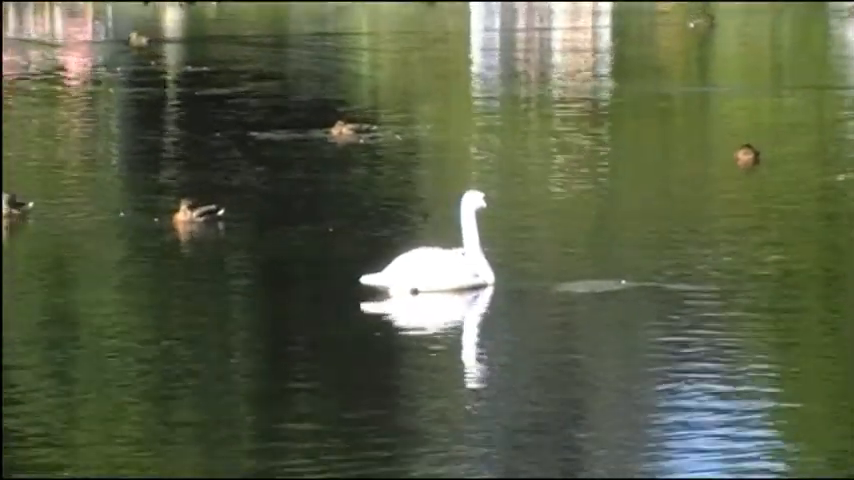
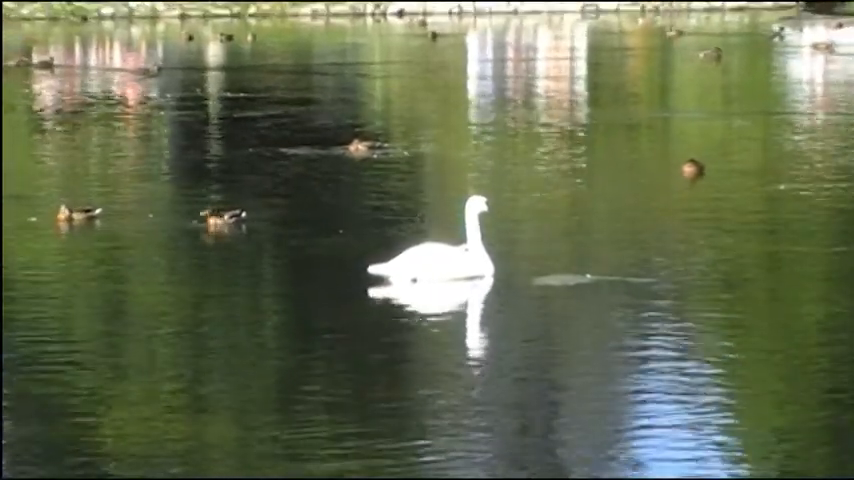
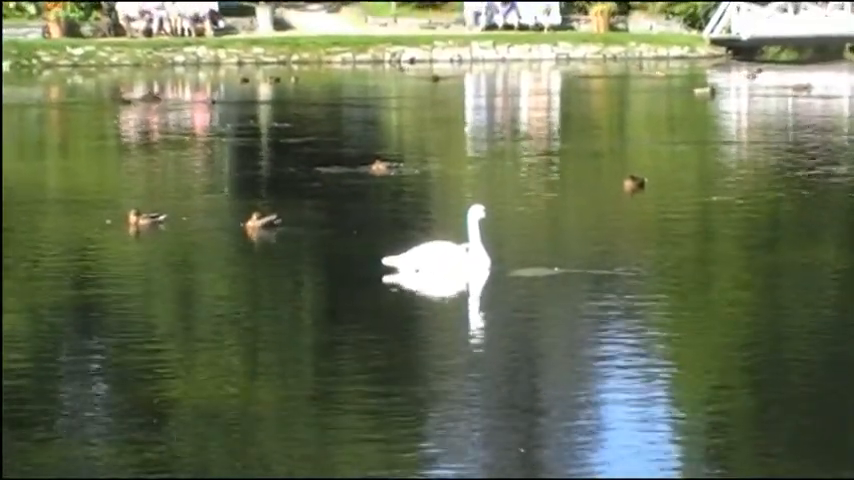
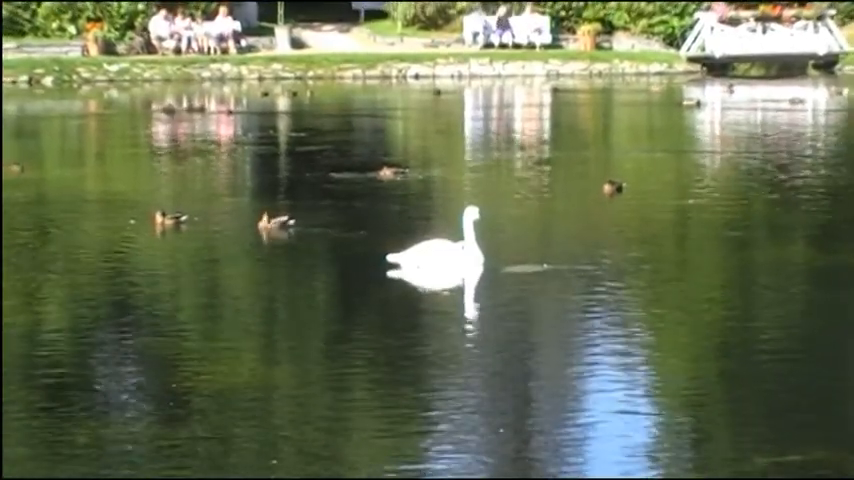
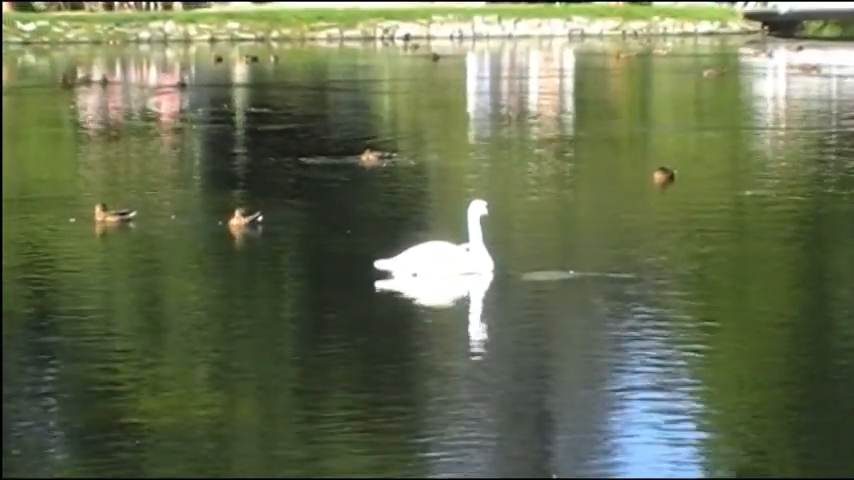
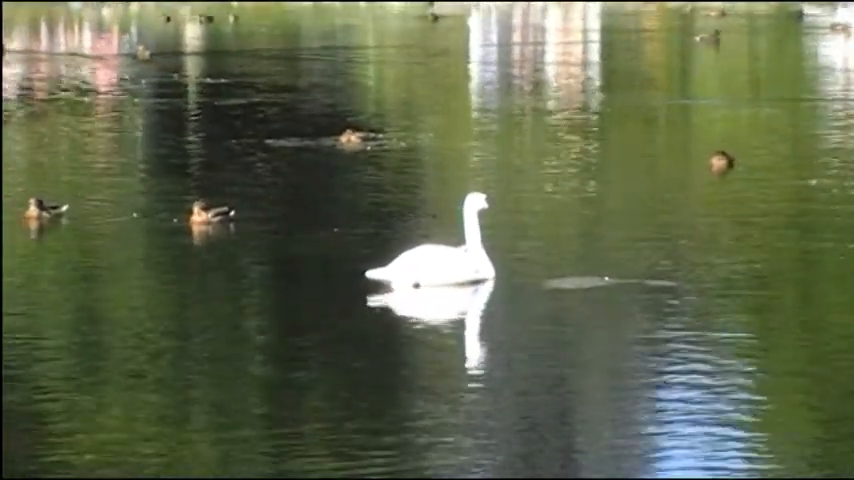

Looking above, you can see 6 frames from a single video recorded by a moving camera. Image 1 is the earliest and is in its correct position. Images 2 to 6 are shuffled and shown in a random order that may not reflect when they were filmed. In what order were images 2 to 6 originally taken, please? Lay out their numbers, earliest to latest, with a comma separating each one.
6, 2, 5, 3, 4
